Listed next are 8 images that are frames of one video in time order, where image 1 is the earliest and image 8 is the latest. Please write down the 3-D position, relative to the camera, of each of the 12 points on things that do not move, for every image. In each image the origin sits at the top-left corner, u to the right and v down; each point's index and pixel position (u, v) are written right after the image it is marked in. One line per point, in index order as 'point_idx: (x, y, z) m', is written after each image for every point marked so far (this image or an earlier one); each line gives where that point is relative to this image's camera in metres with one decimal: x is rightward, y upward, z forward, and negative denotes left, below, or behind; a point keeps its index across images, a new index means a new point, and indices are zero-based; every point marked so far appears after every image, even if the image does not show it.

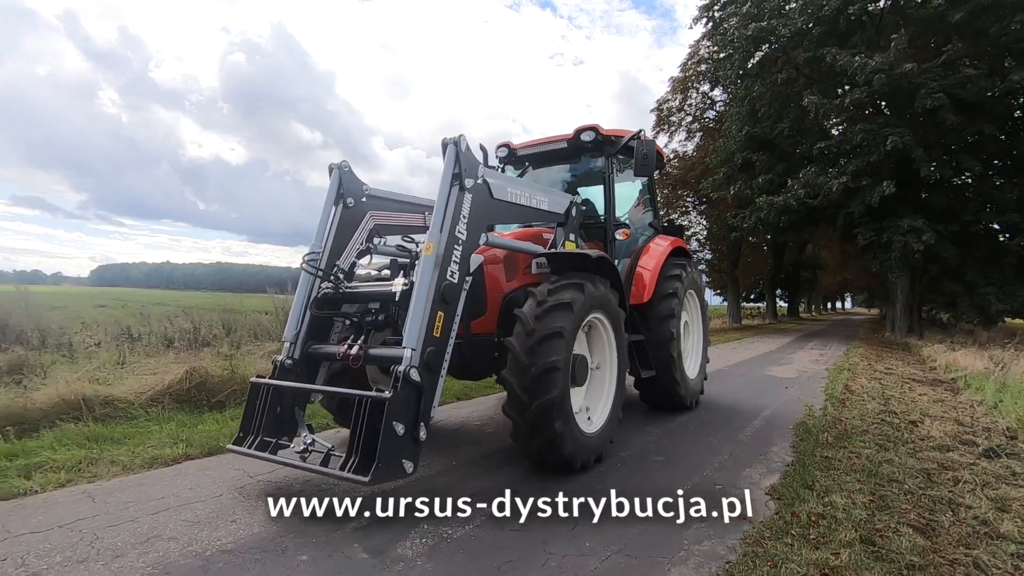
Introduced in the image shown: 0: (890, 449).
0: (+2.7, -1.1, +3.8) m
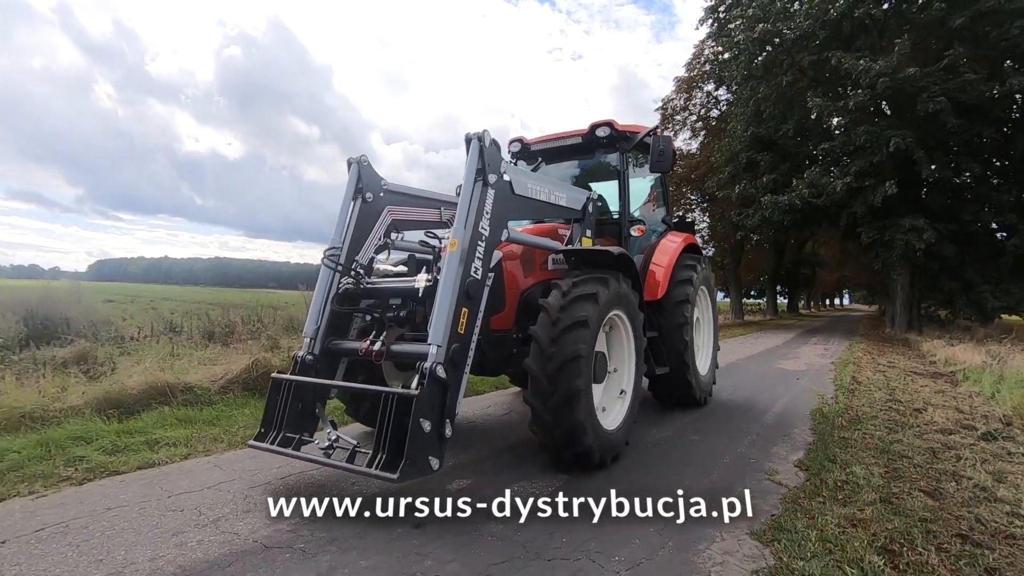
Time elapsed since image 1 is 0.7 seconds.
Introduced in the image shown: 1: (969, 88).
0: (+3.1, -1.1, +4.2) m
1: (+10.9, +4.7, +12.8) m
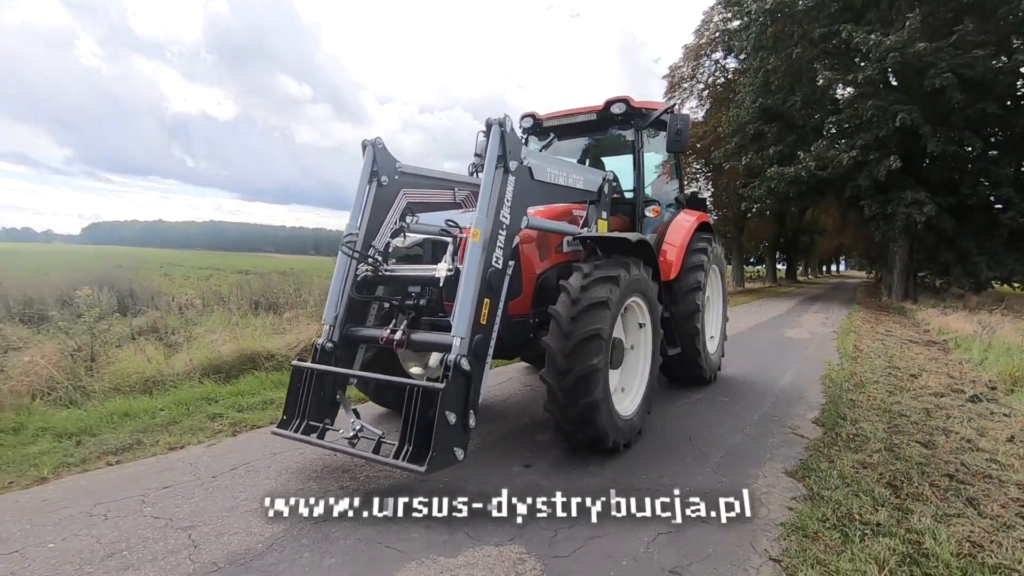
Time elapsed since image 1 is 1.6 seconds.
0: (+3.5, -1.0, +4.9) m
1: (+11.3, +5.4, +13.1) m
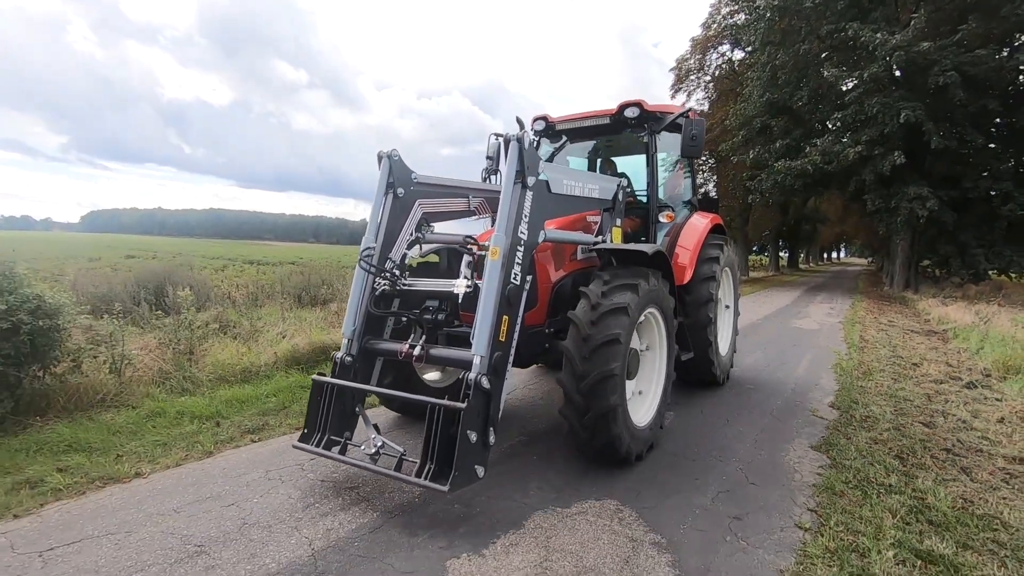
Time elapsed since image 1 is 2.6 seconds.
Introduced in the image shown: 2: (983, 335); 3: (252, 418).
0: (+4.0, -1.0, +5.5) m
1: (+11.8, +5.7, +13.5) m
2: (+6.9, -0.7, +7.8) m
3: (-1.8, -0.9, +3.8) m
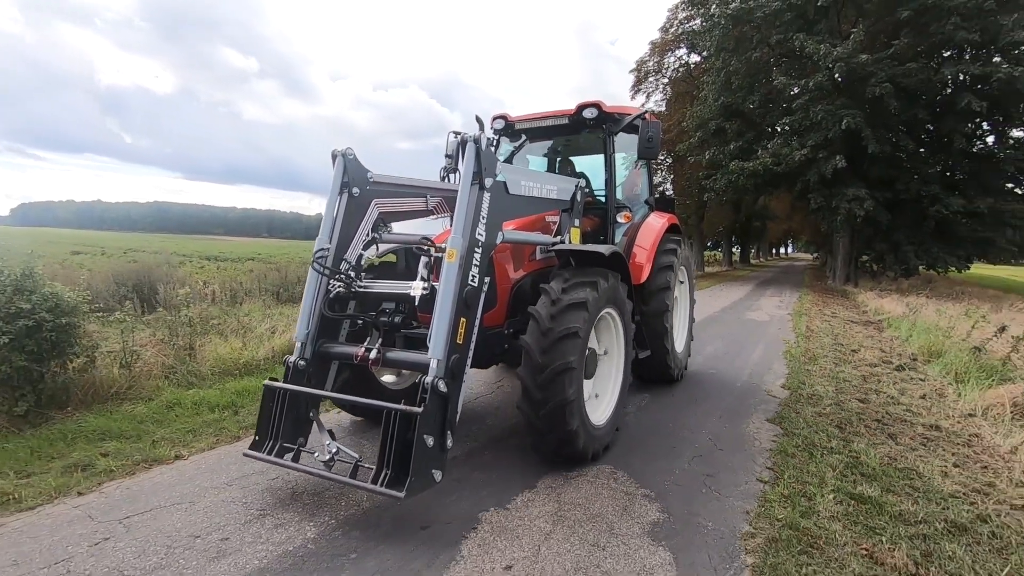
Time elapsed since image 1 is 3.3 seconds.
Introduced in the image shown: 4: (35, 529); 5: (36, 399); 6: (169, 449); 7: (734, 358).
0: (+3.8, -0.9, +6.2) m
1: (+11.0, +5.8, +14.7) m
2: (+6.5, -0.6, +8.7) m
3: (-1.9, -0.9, +4.1) m
4: (-2.1, -1.1, +2.3) m
5: (-3.2, -0.8, +3.7) m
6: (-2.1, -1.0, +3.2) m
7: (+2.8, -0.9, +6.9) m
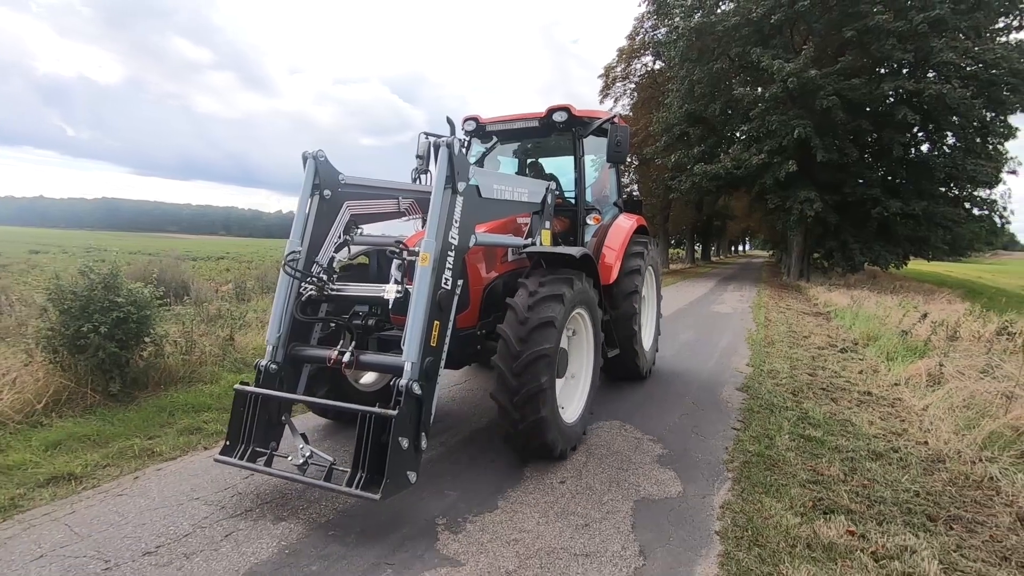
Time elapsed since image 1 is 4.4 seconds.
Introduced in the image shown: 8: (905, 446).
0: (+3.8, -0.8, +7.2) m
1: (+10.4, +6.0, +16.2) m
2: (+6.3, -0.5, +9.9) m
3: (-1.7, -0.9, +4.8) m
4: (-1.8, -1.0, +3.0) m
5: (-3.1, -0.7, +4.2) m
6: (-1.9, -0.9, +3.9) m
7: (+2.8, -0.8, +7.8) m
8: (+2.7, -1.1, +3.7) m
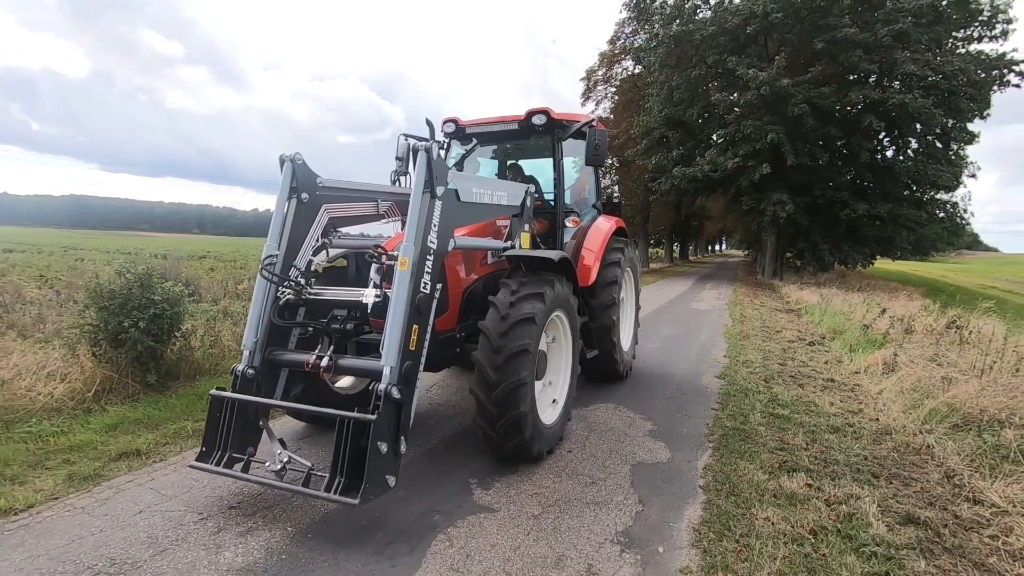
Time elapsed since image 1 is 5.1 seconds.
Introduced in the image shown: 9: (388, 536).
0: (+3.7, -0.8, +7.8) m
1: (+9.9, +6.1, +17.0) m
2: (+6.2, -0.4, +10.7) m
3: (-1.7, -0.9, +5.2) m
4: (-1.7, -1.0, +3.4) m
5: (-3.0, -0.7, +4.6) m
6: (-1.8, -0.9, +4.3) m
7: (+2.7, -0.8, +8.4) m
8: (+2.7, -1.1, +4.2) m
9: (-0.6, -1.2, +2.4) m
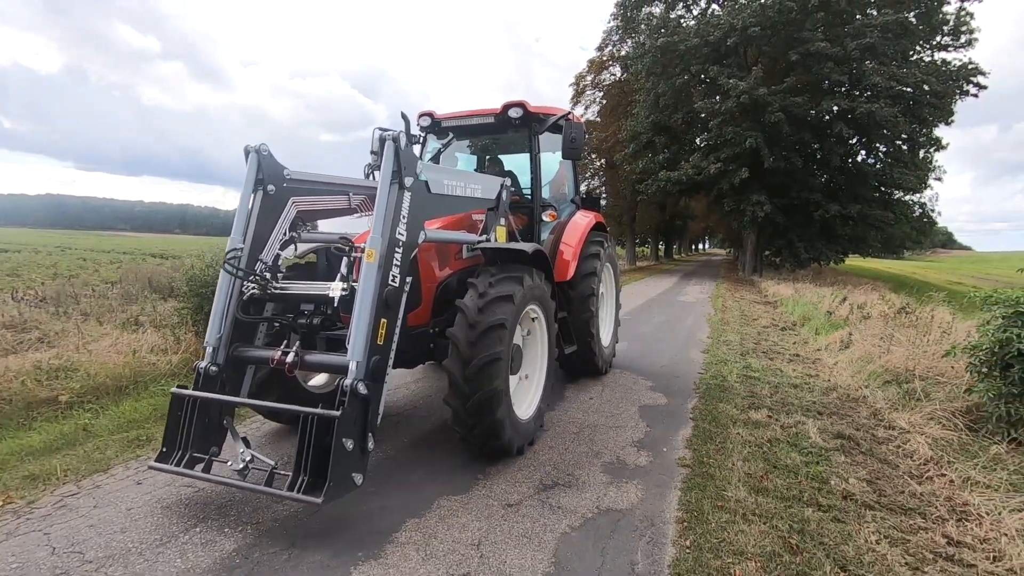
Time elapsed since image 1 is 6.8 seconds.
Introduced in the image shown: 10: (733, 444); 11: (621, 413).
0: (+3.9, -0.7, +8.9) m
1: (+9.8, +6.2, +18.3) m
2: (+6.2, -0.3, +11.8) m
3: (-1.5, -0.7, +6.1) m
4: (-1.4, -0.9, +4.4) m
5: (-2.8, -0.6, +5.6) m
6: (-1.6, -0.8, +5.3) m
7: (+2.8, -0.7, +9.5) m
8: (+3.0, -0.9, +5.3) m
9: (-0.3, -1.1, +3.5) m
10: (+1.4, -1.0, +3.5) m
11: (+0.8, -1.0, +4.1) m
